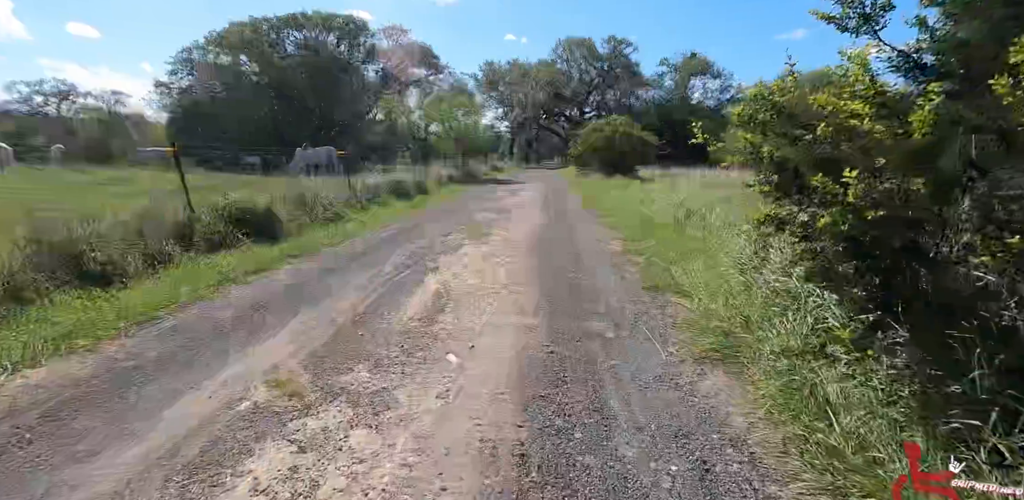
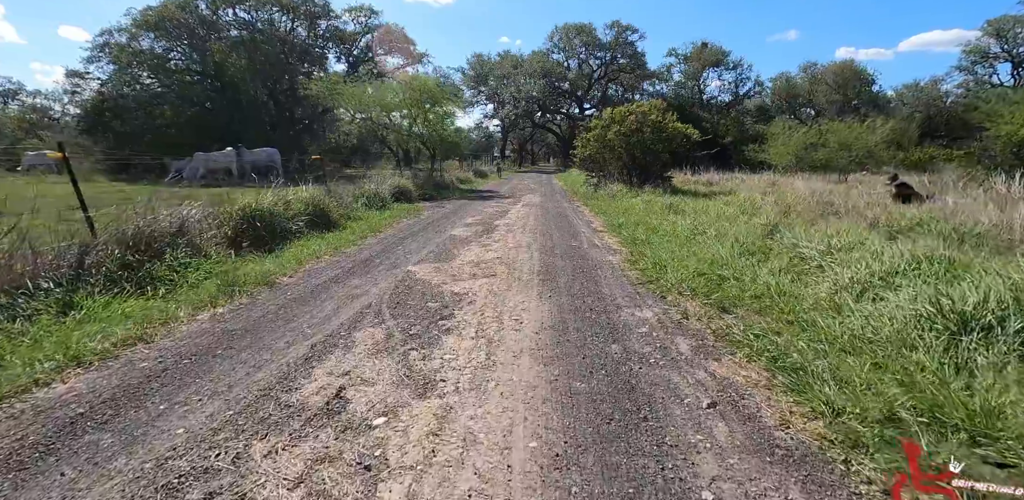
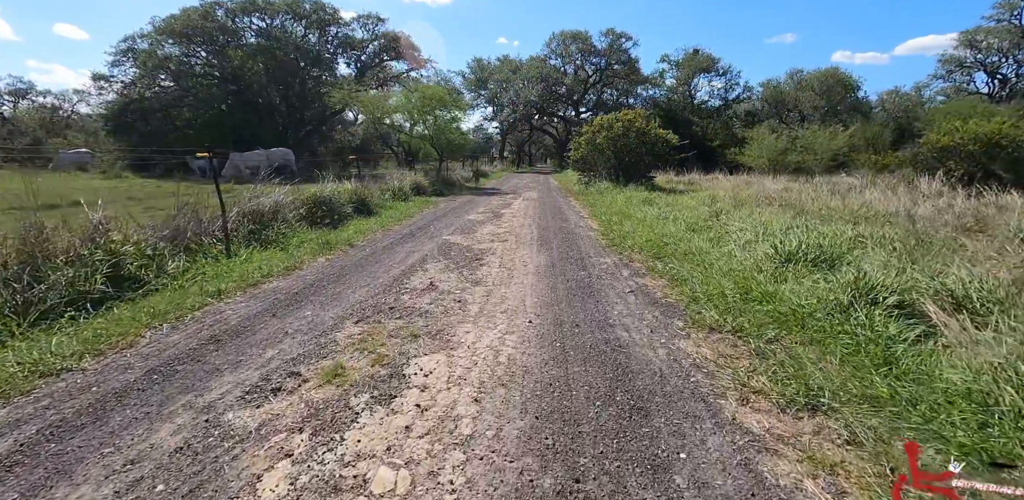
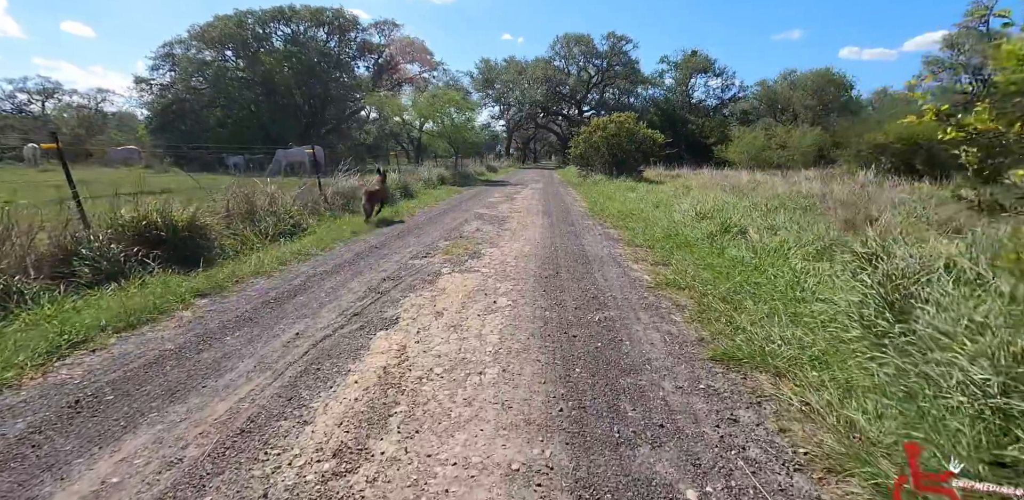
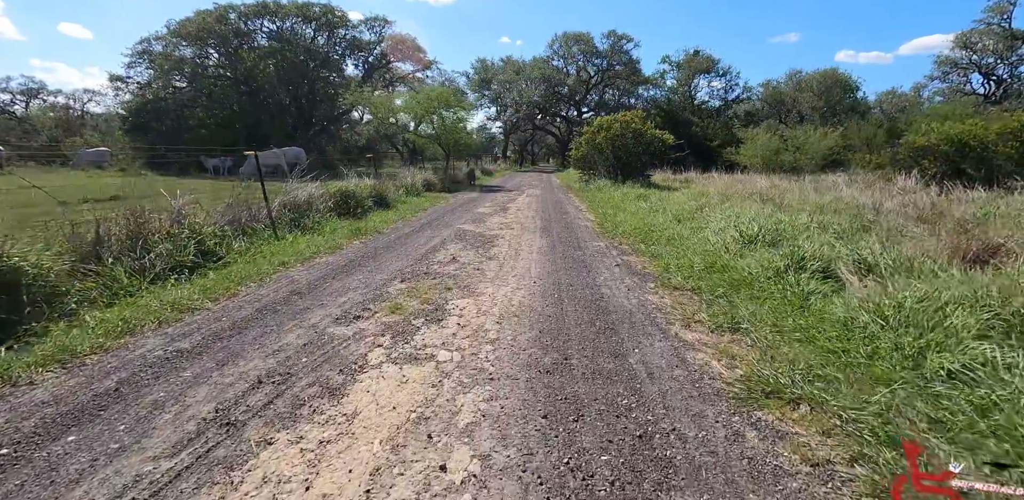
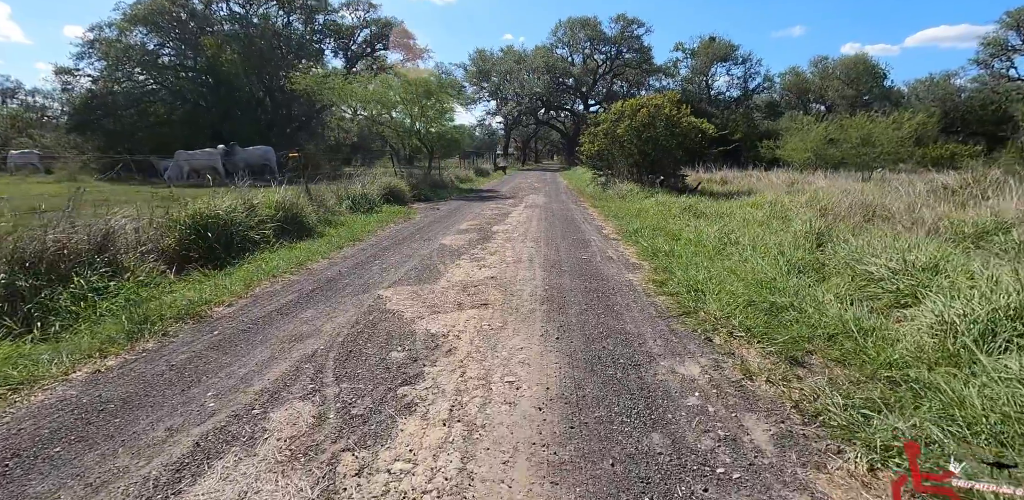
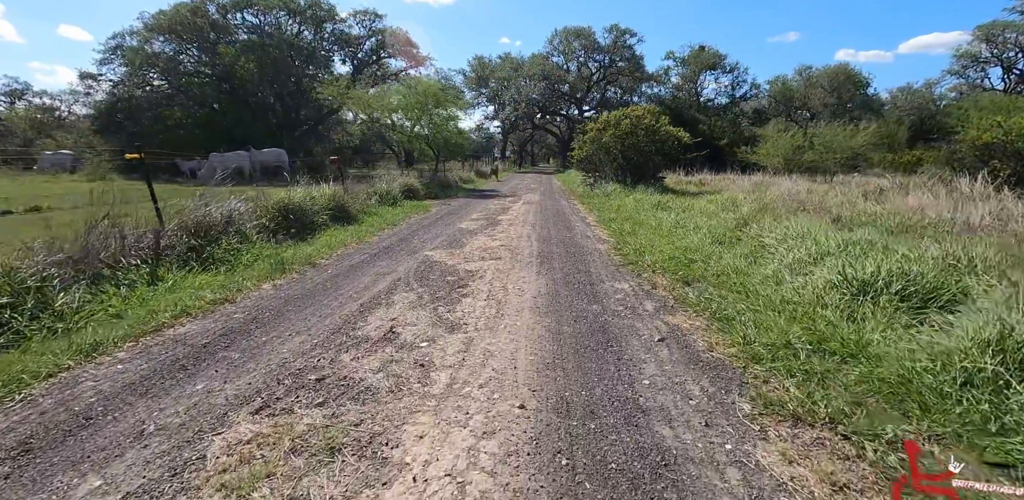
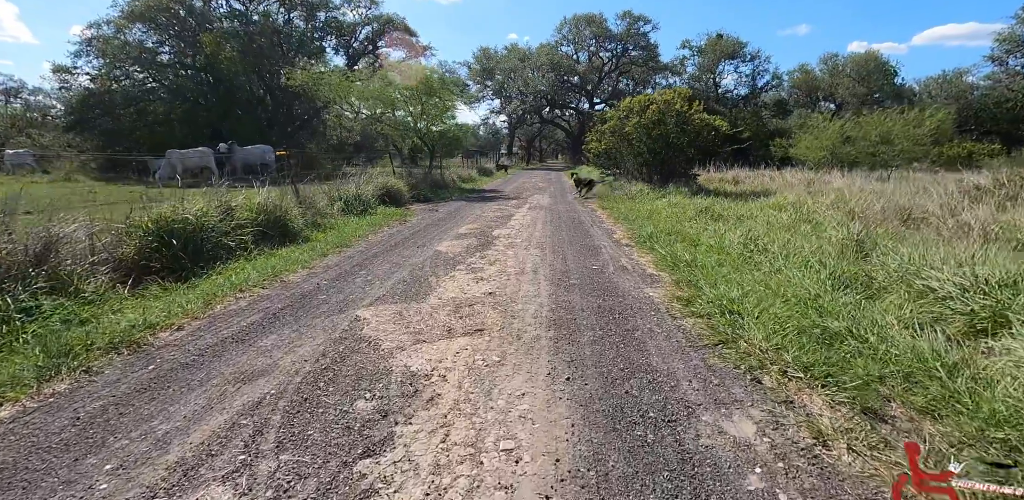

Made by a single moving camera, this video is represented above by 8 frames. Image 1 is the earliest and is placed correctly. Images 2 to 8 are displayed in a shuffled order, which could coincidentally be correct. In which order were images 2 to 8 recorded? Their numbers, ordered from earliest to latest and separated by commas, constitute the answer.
4, 5, 3, 7, 2, 6, 8
